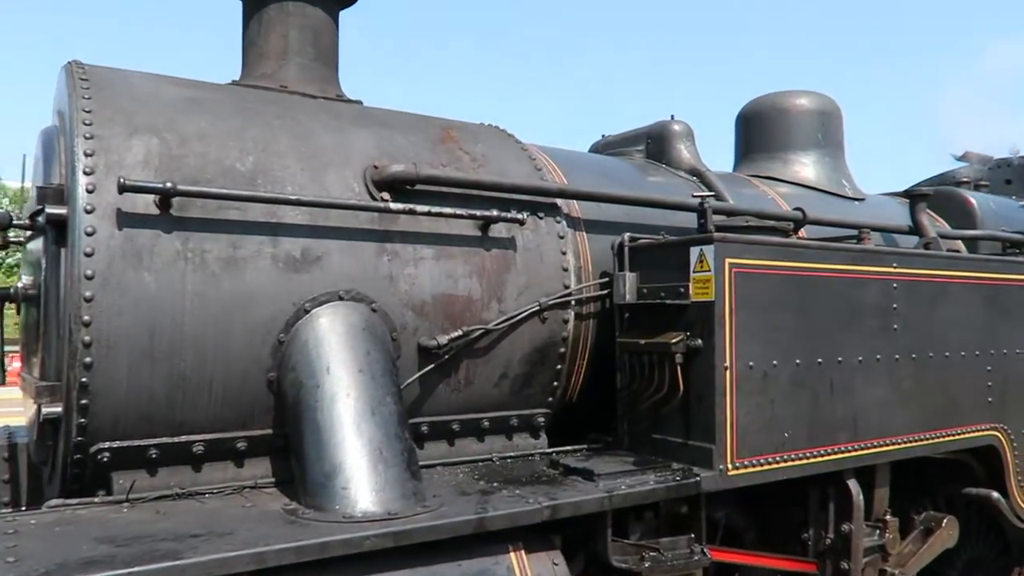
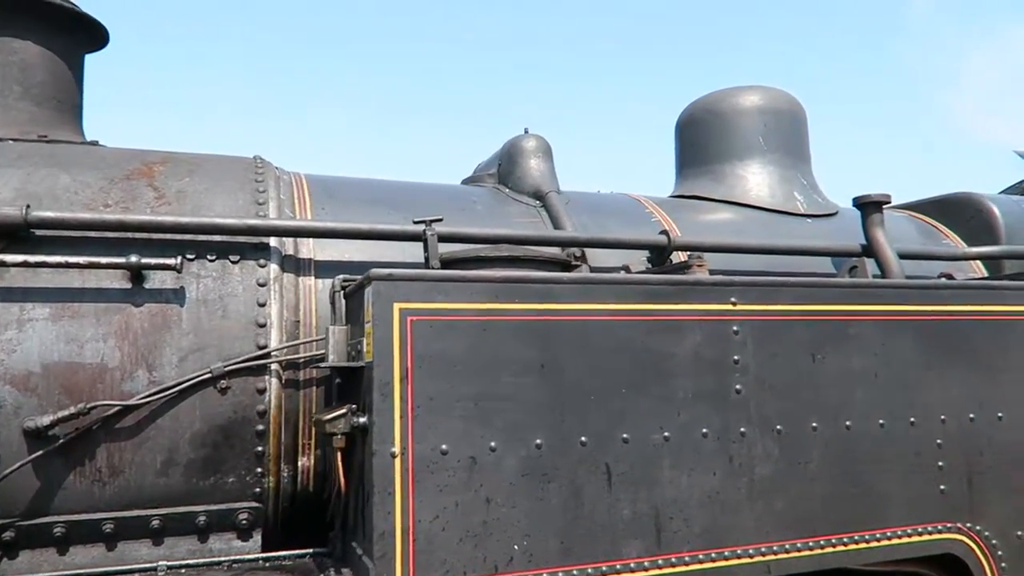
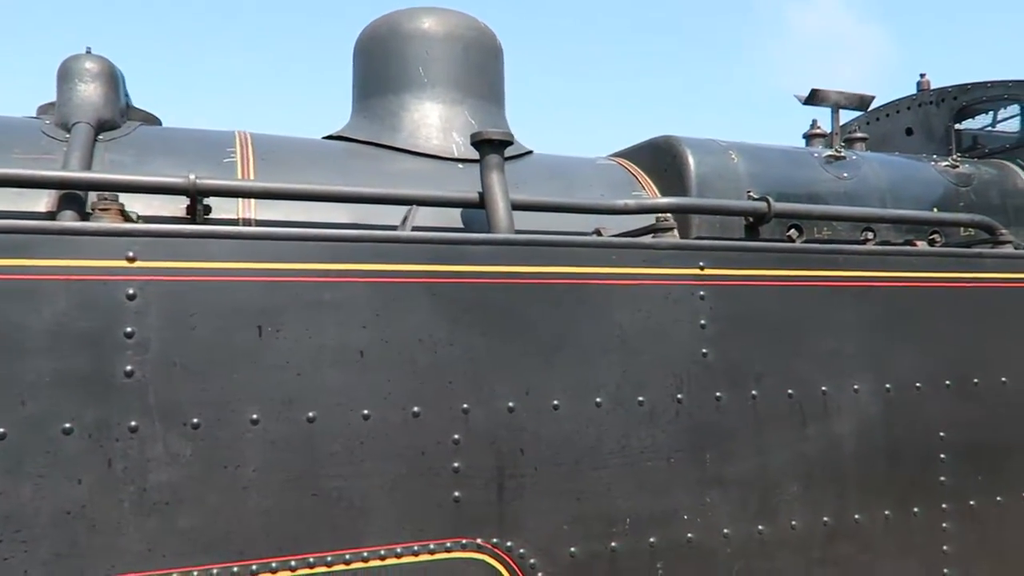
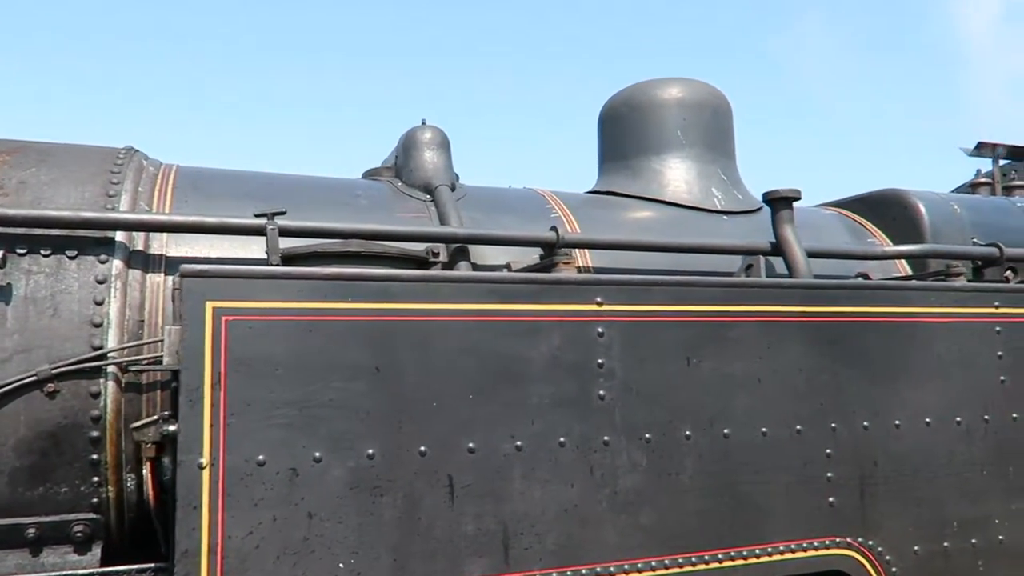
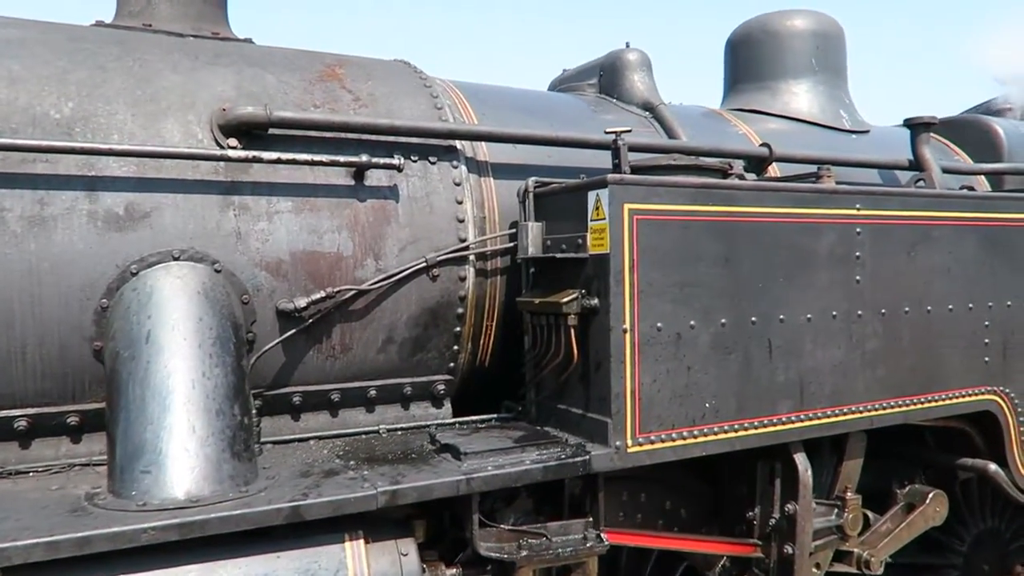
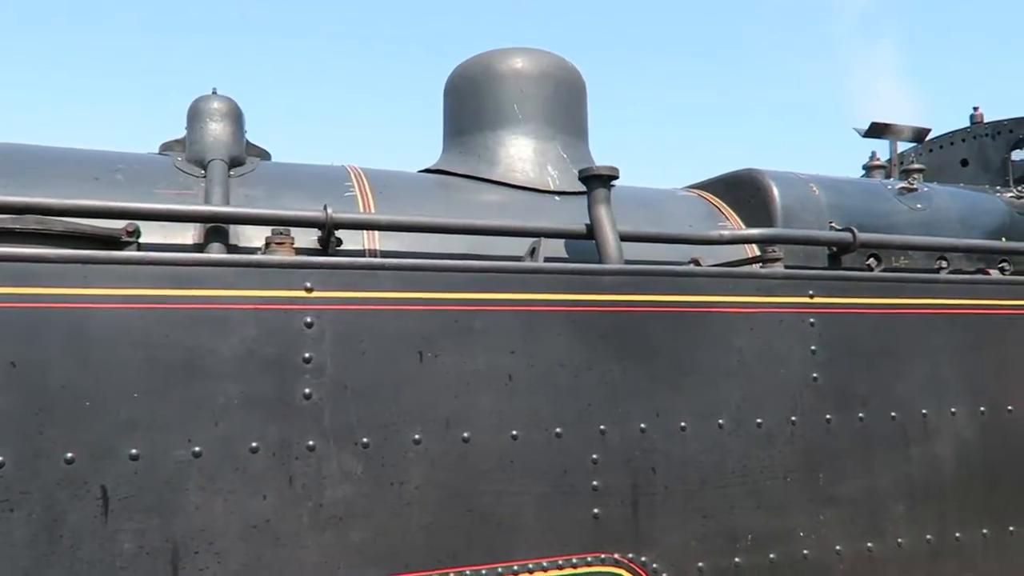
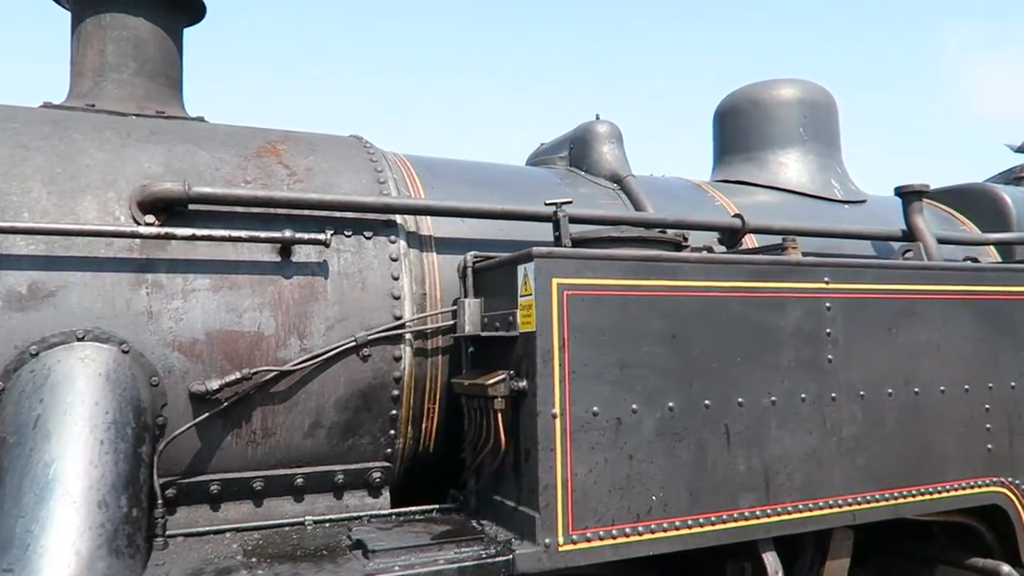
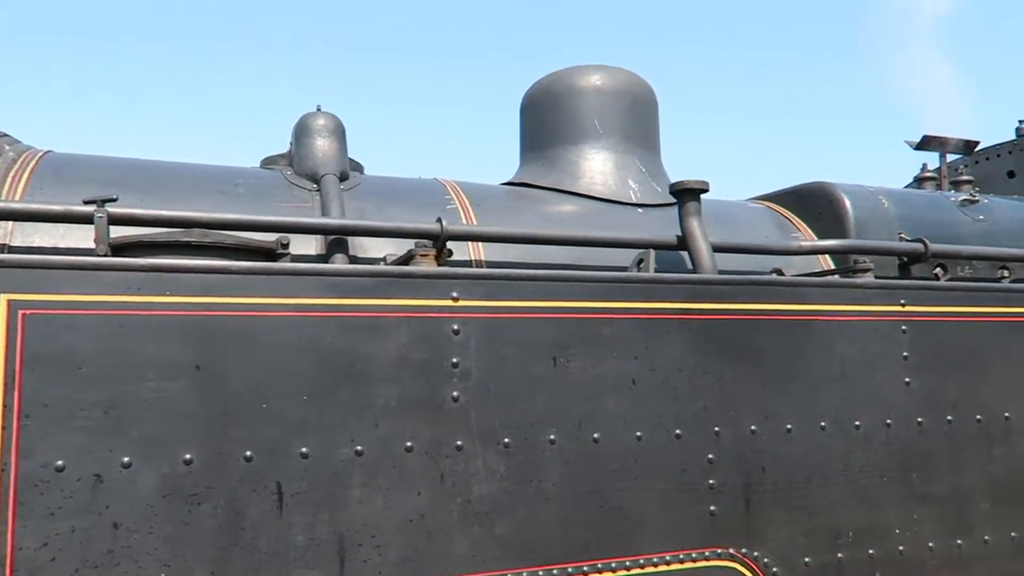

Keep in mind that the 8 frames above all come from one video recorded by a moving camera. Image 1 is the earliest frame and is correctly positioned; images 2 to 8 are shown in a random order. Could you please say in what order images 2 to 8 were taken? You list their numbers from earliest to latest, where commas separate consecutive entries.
5, 7, 2, 4, 8, 6, 3
